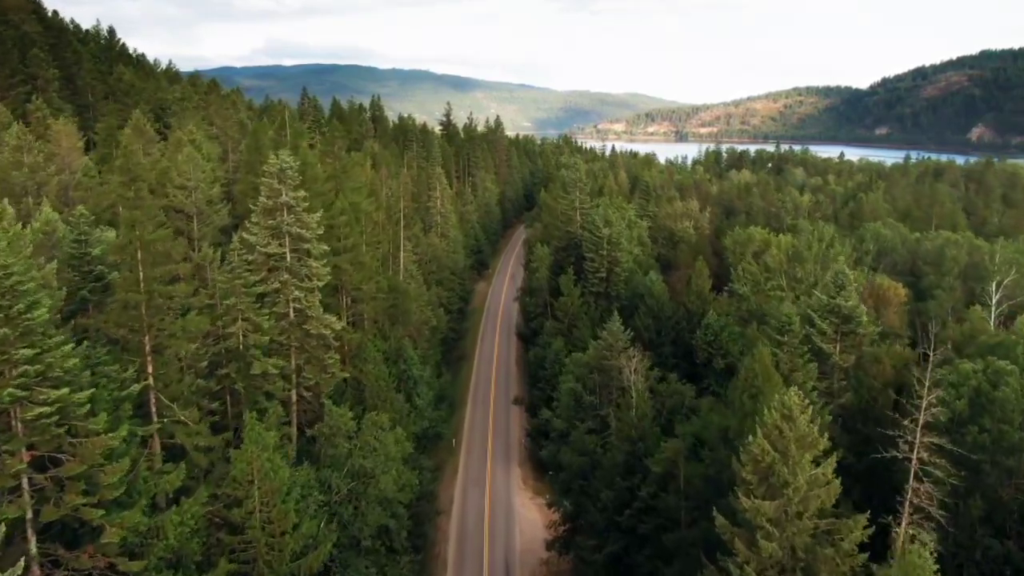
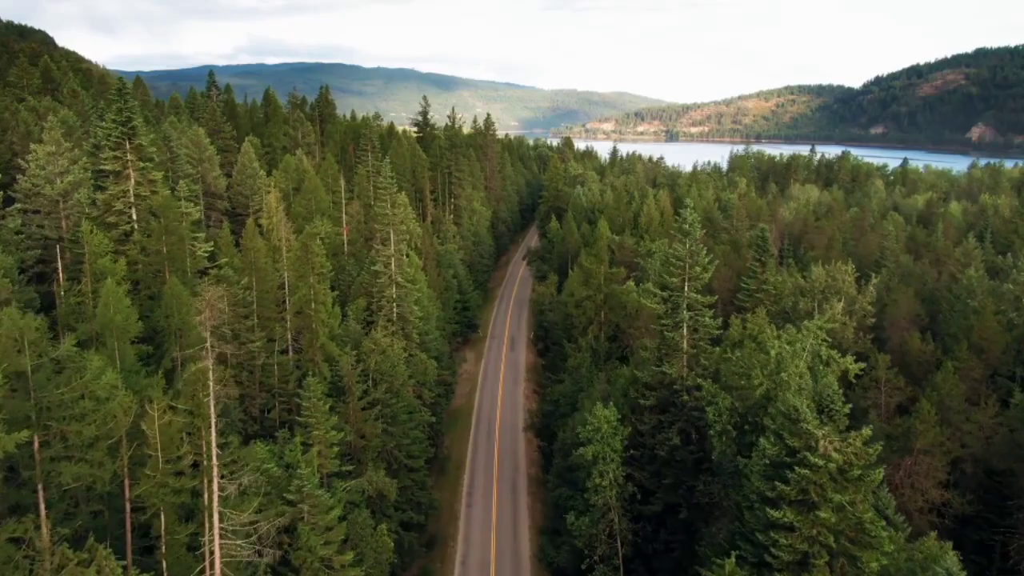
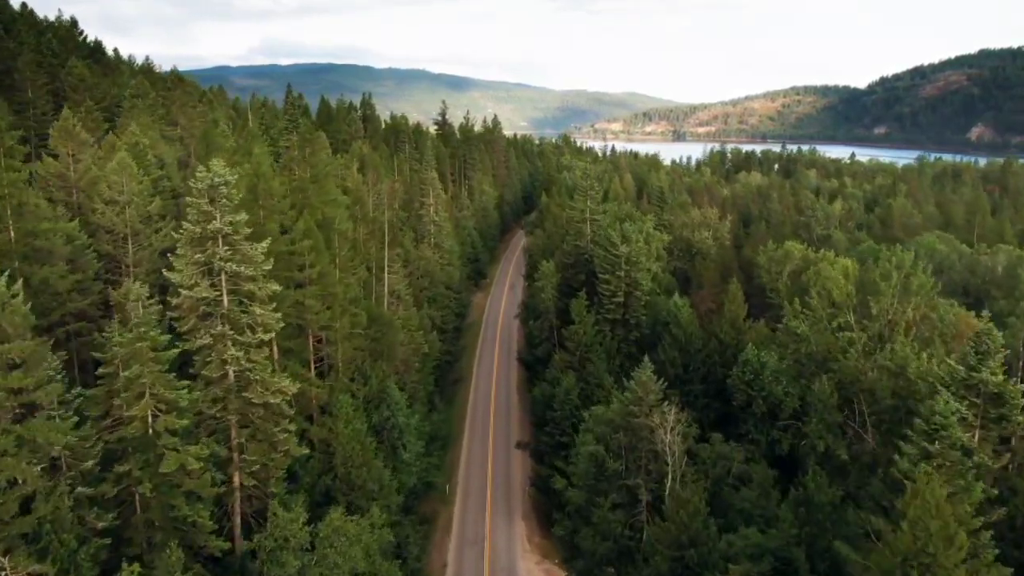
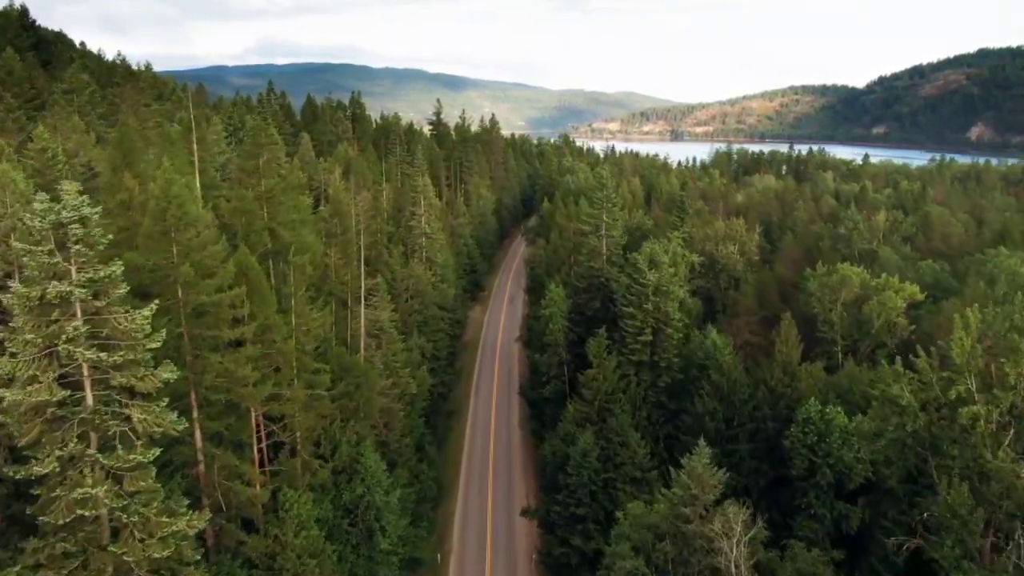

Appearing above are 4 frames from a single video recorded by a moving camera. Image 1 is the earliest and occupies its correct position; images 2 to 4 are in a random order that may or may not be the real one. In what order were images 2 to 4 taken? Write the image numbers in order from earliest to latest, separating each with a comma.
3, 4, 2
